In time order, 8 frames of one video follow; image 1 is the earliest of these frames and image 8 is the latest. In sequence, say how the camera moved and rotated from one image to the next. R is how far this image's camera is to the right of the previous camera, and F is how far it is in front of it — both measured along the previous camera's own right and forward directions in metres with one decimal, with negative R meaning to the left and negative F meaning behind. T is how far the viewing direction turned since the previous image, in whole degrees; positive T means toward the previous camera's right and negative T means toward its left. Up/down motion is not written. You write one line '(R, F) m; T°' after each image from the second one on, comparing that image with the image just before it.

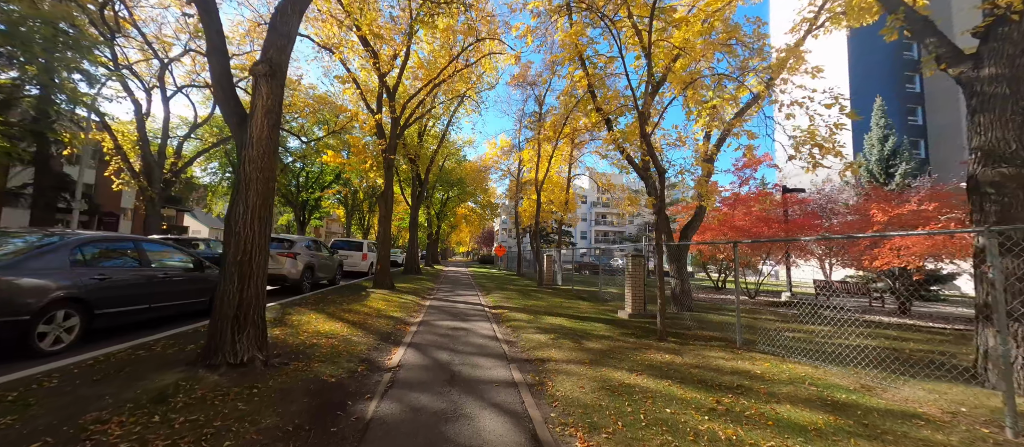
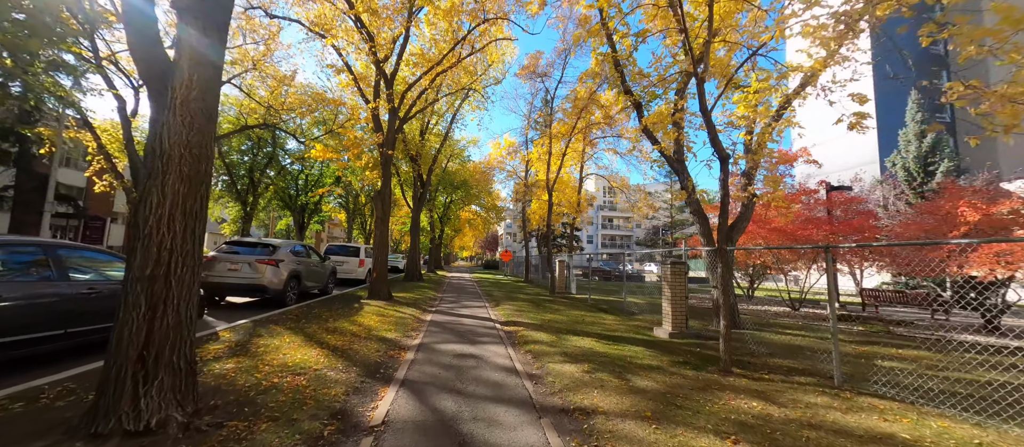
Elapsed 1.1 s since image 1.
(-0.2, +1.2) m; -1°
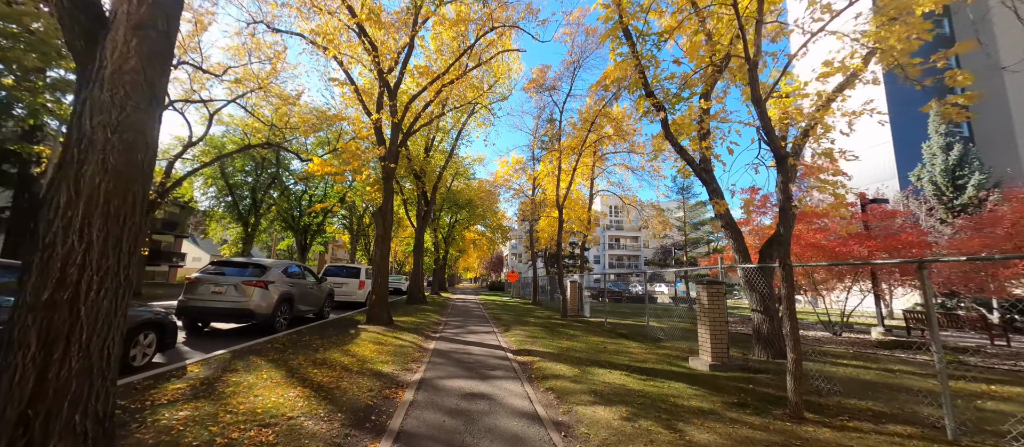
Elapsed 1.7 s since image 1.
(-0.2, +0.7) m; -1°
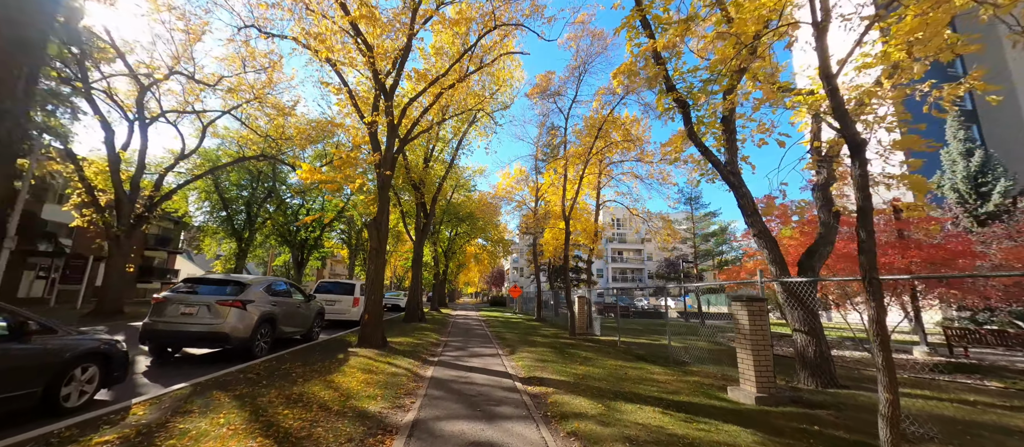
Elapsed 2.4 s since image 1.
(-0.1, +0.7) m; 0°
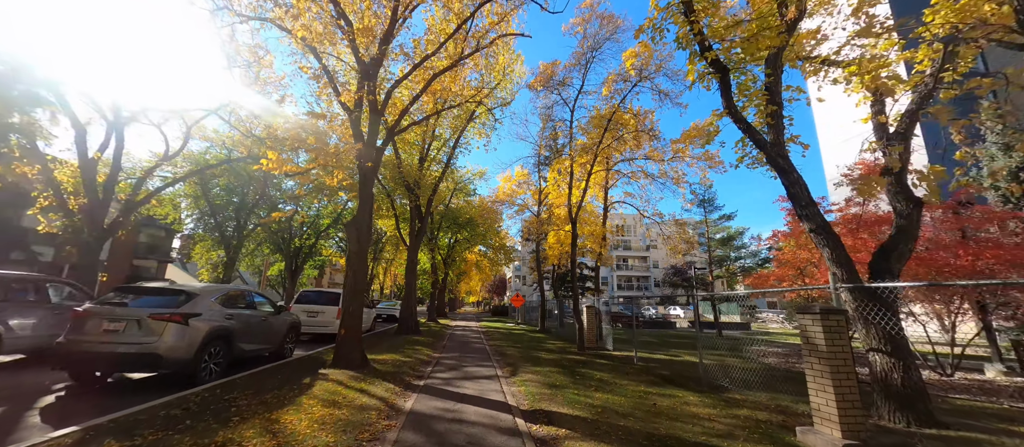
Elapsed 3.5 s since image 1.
(0.0, +1.1) m; 0°
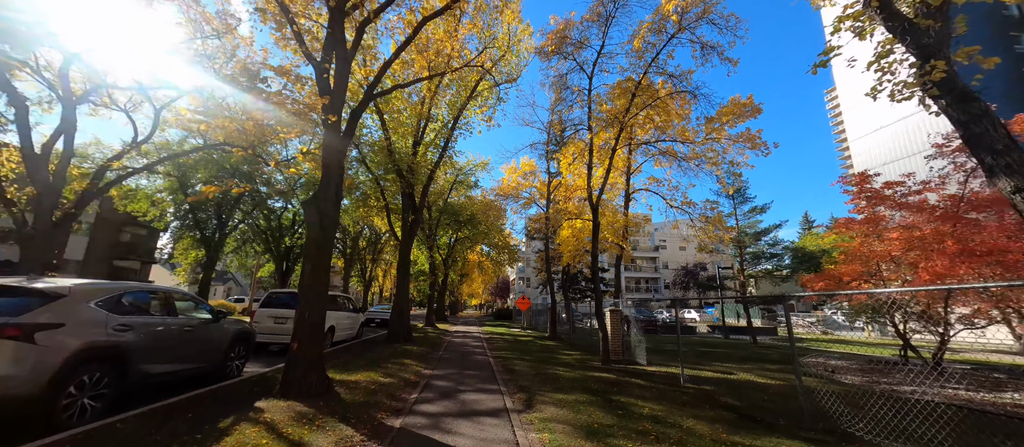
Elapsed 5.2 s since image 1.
(-0.2, +1.8) m; 0°
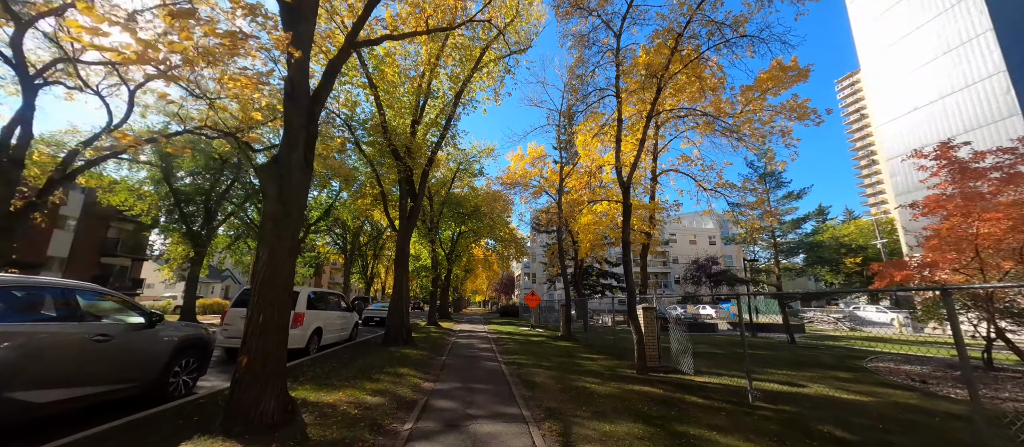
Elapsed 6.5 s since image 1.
(-0.3, +1.4) m; 0°
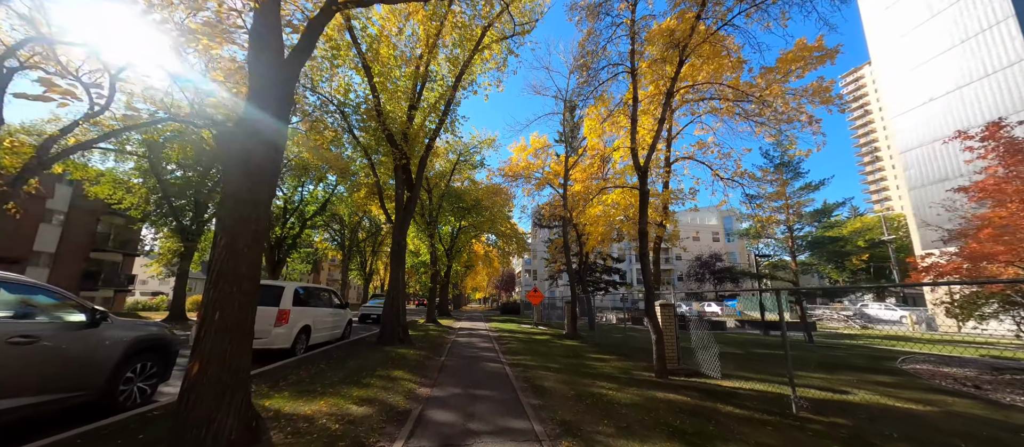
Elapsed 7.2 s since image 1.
(-0.1, +0.7) m; 0°
